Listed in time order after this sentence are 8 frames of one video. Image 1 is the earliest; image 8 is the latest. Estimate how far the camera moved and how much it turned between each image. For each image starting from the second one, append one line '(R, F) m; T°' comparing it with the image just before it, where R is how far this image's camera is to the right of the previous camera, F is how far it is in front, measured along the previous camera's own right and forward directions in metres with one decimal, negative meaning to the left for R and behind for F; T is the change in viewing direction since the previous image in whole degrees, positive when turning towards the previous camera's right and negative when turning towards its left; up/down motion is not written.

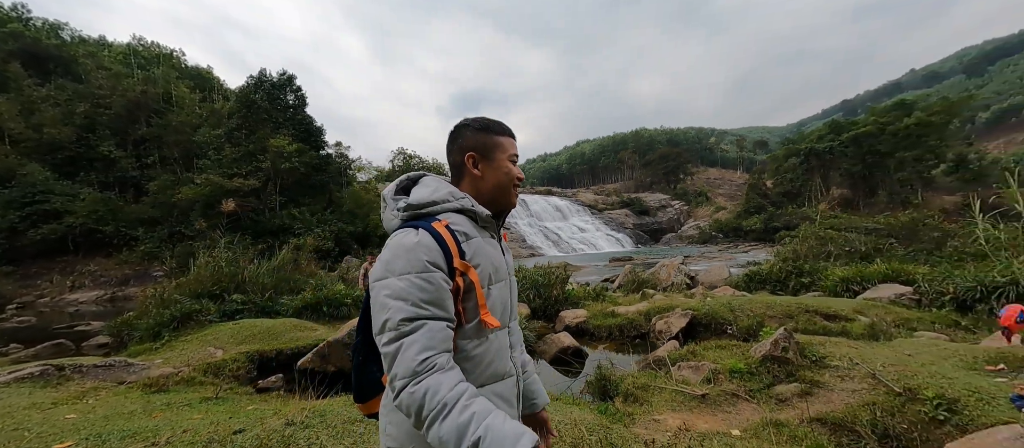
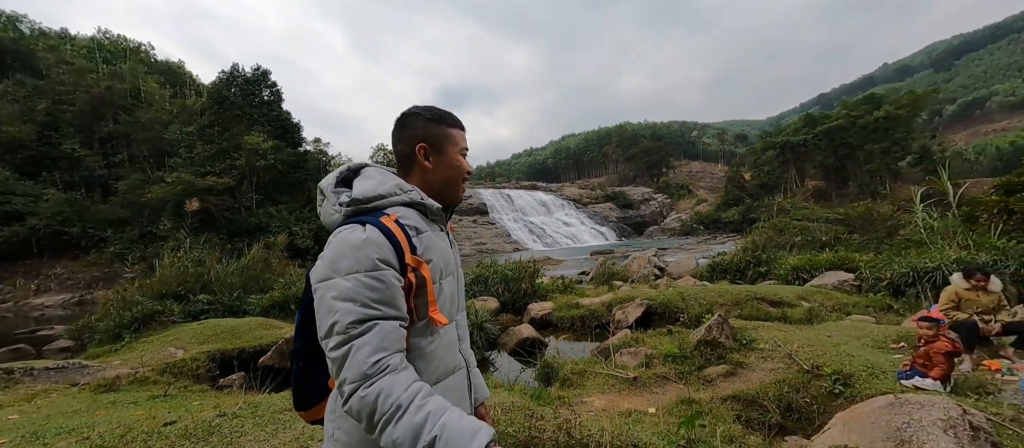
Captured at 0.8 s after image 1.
(+0.4, -0.2) m; +2°
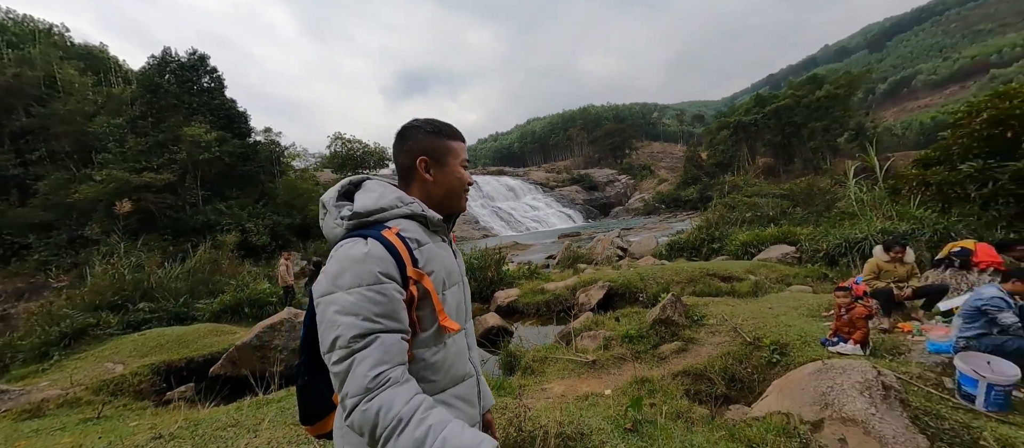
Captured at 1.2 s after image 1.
(+0.1, 0.0) m; +5°
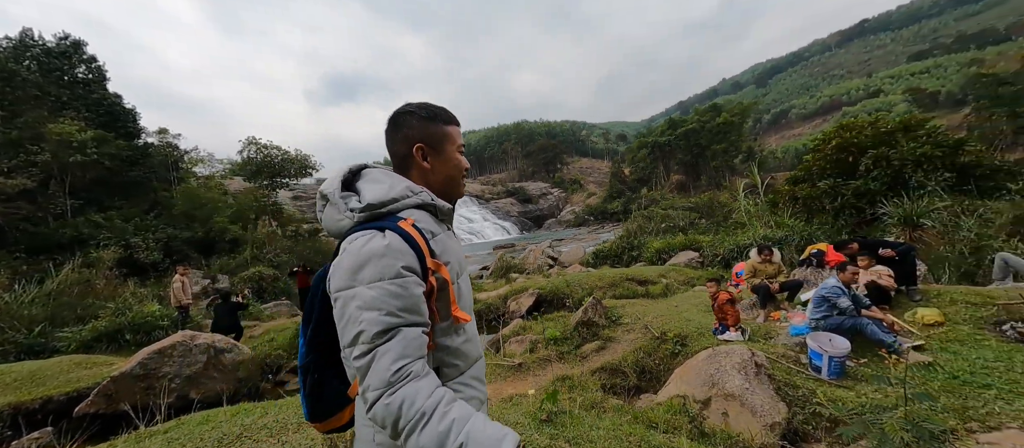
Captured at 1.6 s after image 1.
(+0.1, -0.1) m; +10°
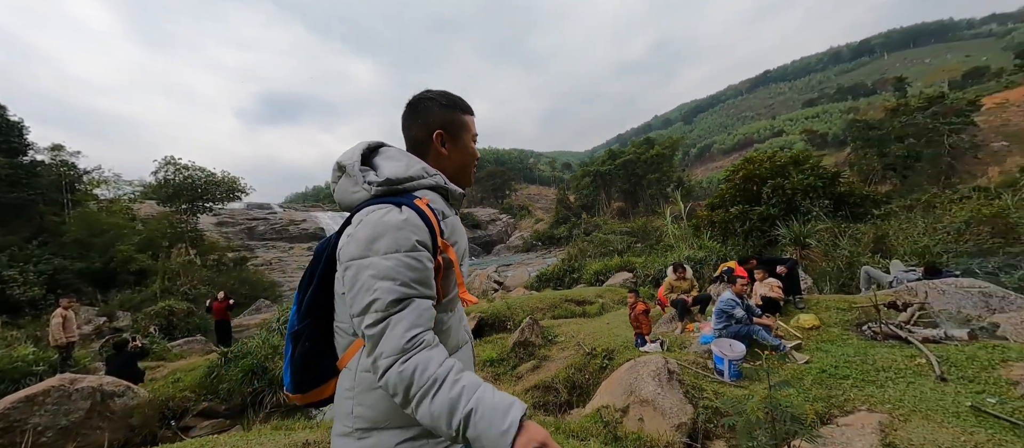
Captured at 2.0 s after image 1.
(+0.1, -0.1) m; +8°
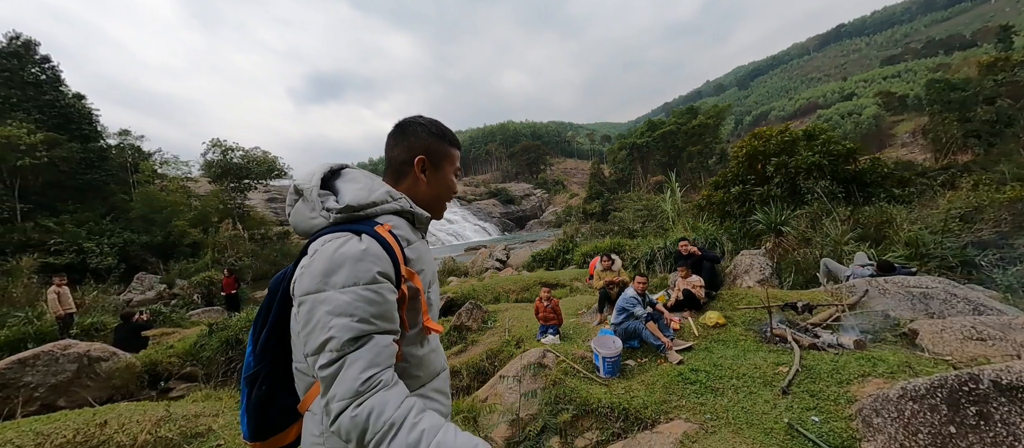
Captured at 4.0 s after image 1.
(+1.3, 0.0) m; -6°
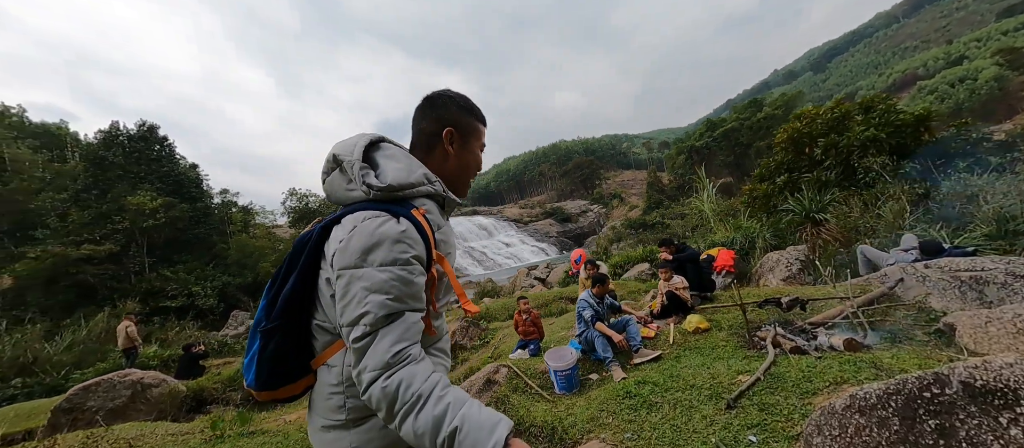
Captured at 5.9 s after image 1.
(+0.9, +0.2) m; -10°
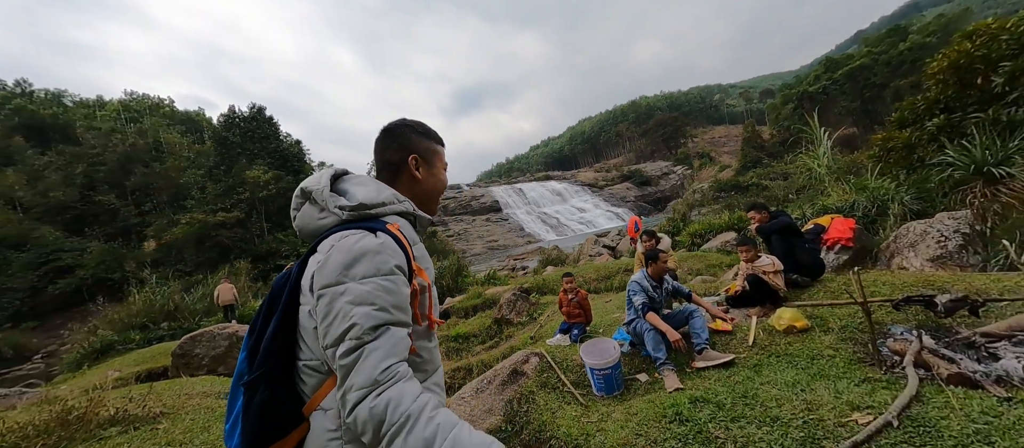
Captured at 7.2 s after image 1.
(+0.3, +0.5) m; -12°
